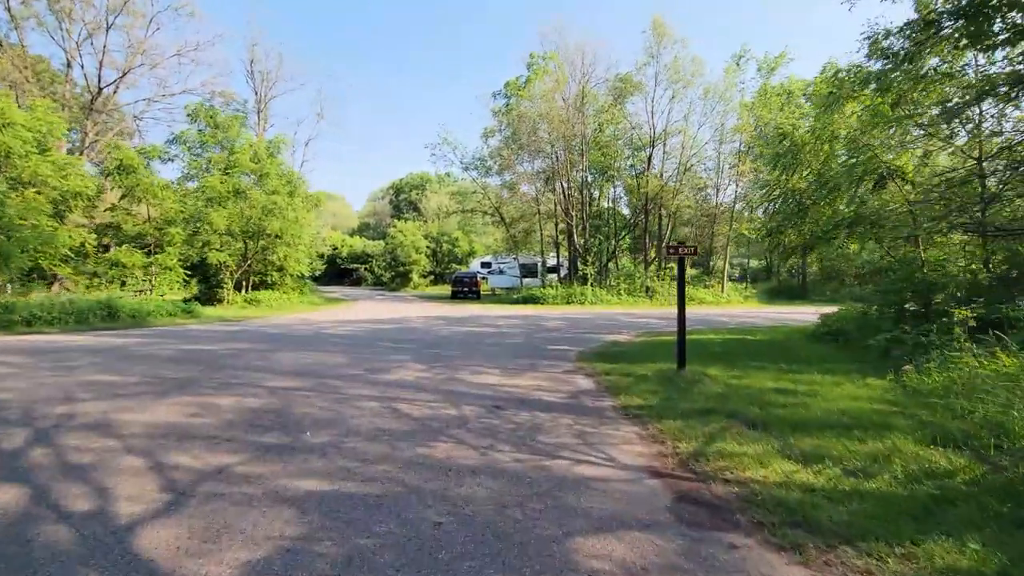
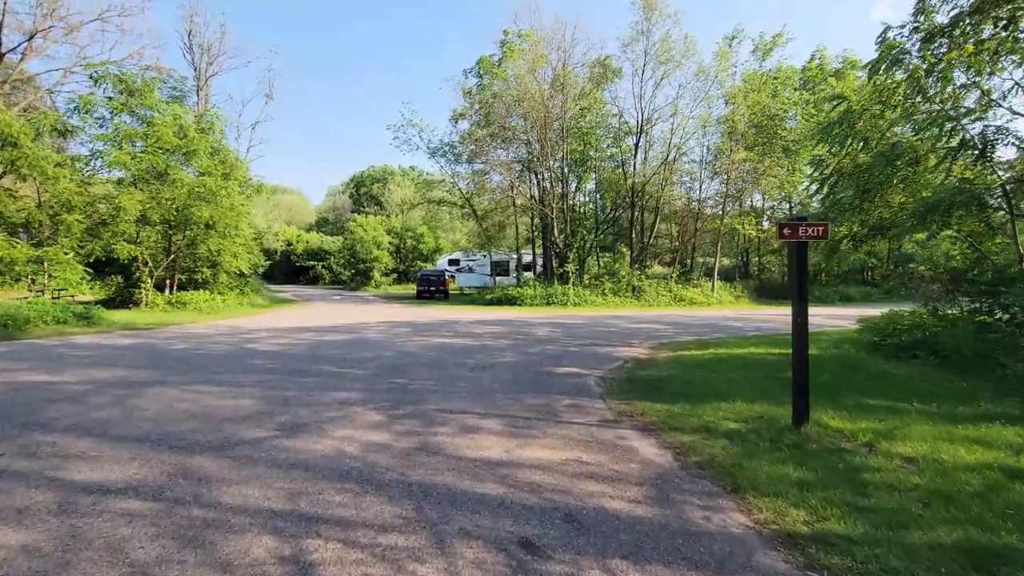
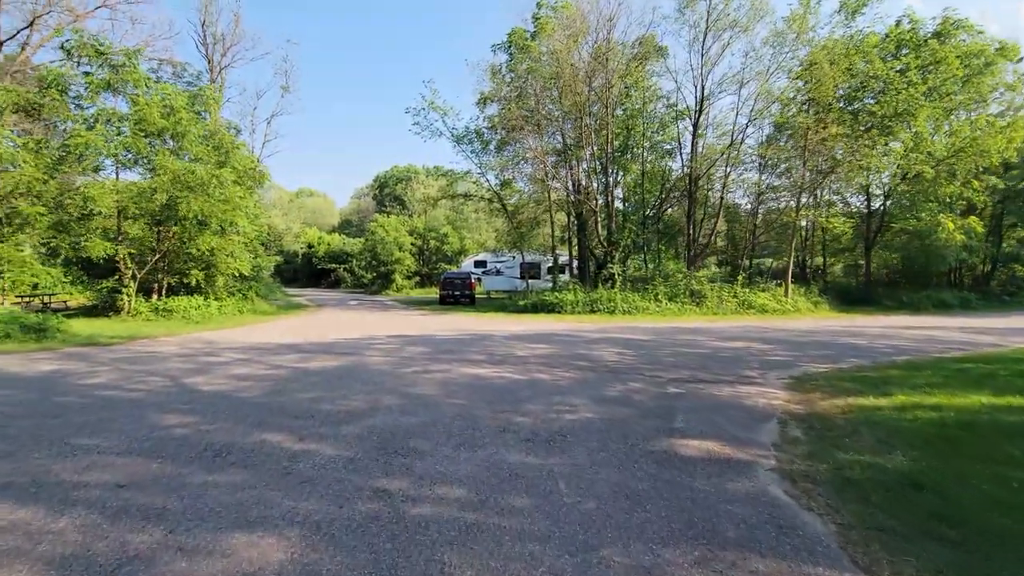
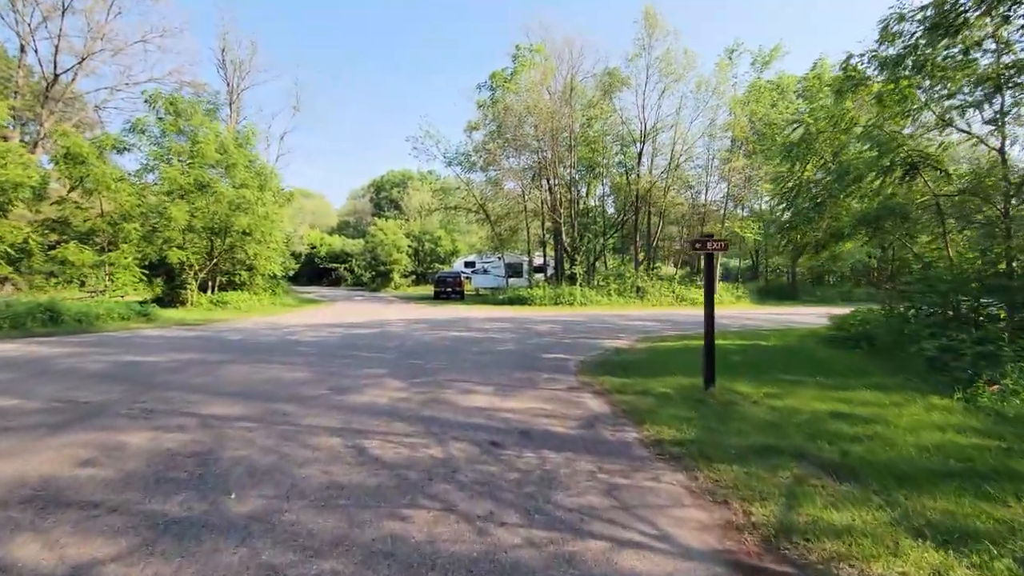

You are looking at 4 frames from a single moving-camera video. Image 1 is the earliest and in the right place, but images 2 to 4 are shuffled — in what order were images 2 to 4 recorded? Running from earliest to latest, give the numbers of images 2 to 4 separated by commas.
4, 2, 3
